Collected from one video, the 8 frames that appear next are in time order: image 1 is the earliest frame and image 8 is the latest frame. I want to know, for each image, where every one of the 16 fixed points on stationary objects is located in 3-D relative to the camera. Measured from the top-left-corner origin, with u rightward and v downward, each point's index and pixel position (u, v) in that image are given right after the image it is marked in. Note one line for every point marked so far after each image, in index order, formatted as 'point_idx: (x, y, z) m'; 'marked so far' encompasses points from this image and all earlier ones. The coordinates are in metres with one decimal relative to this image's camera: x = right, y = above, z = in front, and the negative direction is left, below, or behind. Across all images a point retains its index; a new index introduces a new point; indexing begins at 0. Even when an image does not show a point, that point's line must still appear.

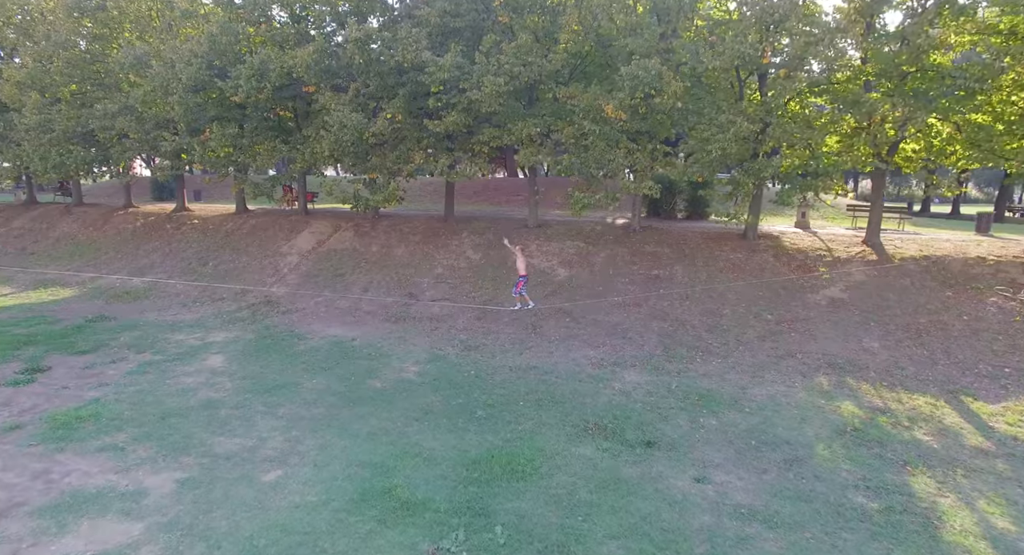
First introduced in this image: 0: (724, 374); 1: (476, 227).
0: (+4.1, -1.8, +10.8) m
1: (-1.2, +1.7, +18.7) m
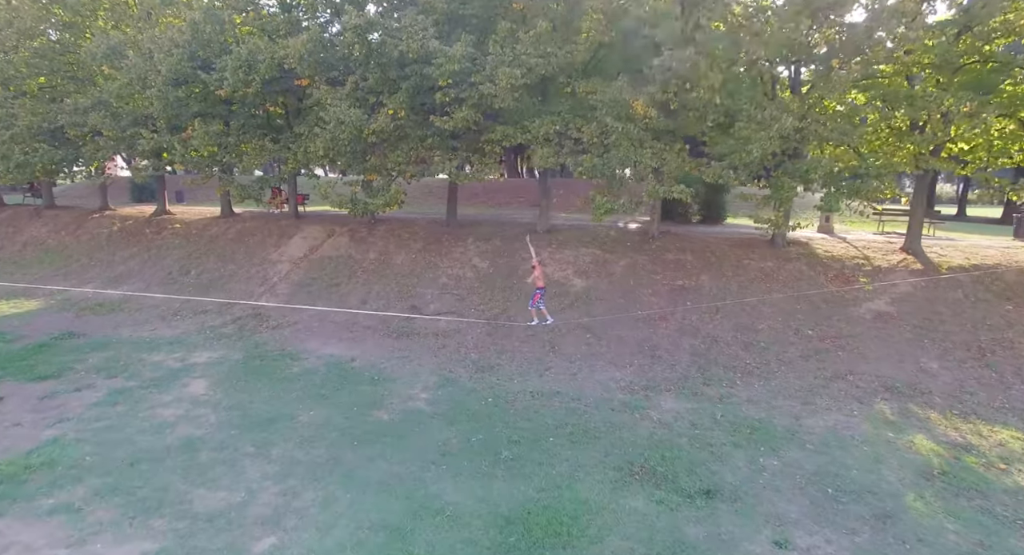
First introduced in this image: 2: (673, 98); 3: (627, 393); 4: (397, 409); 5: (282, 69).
0: (+4.5, -2.1, +9.6) m
1: (-1.0, +1.4, +17.4) m
2: (+3.6, +3.8, +11.6) m
3: (+2.1, -2.1, +10.1) m
4: (-1.9, -2.2, +9.4) m
5: (-6.2, +5.6, +15.0) m
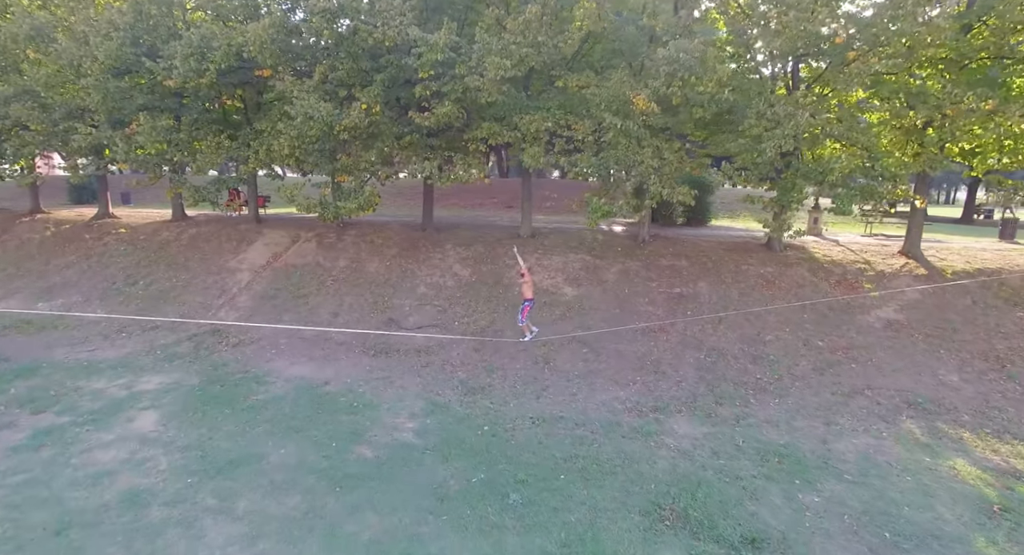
0: (+4.5, -2.3, +8.9) m
1: (-1.5, +1.2, +16.3) m
2: (+3.4, +3.6, +10.8) m
3: (+2.1, -2.3, +9.3) m
4: (-1.9, -2.5, +8.2) m
5: (-6.6, +5.4, +13.5) m
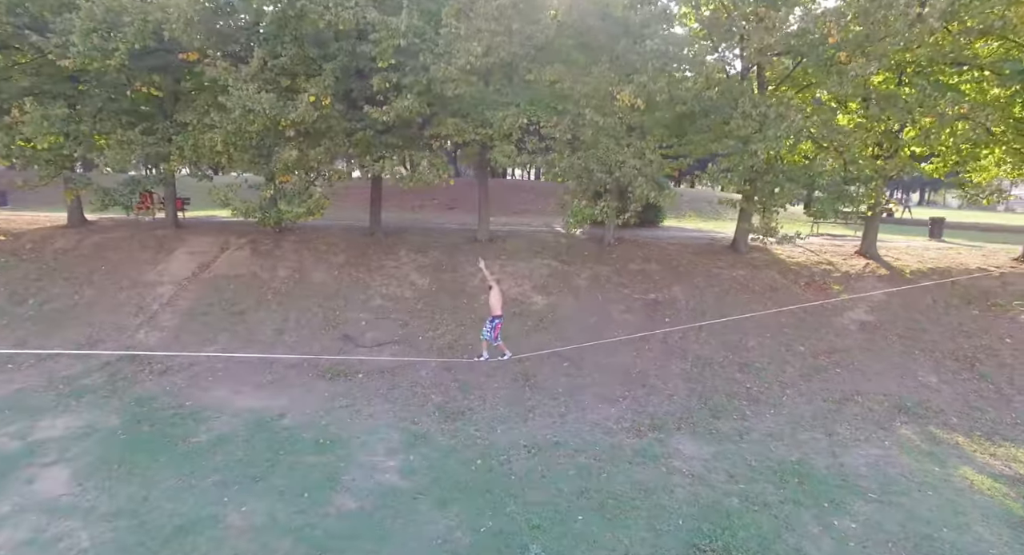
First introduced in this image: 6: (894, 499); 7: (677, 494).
0: (+4.4, -2.4, +8.6) m
1: (-2.7, +1.0, +15.1) m
2: (+2.9, +3.5, +10.3) m
3: (+1.9, -2.5, +8.6) m
4: (-1.9, -2.7, +7.1) m
5: (-7.4, +5.0, +11.6) m
6: (+4.7, -2.7, +6.8) m
7: (+2.1, -2.7, +7.0) m
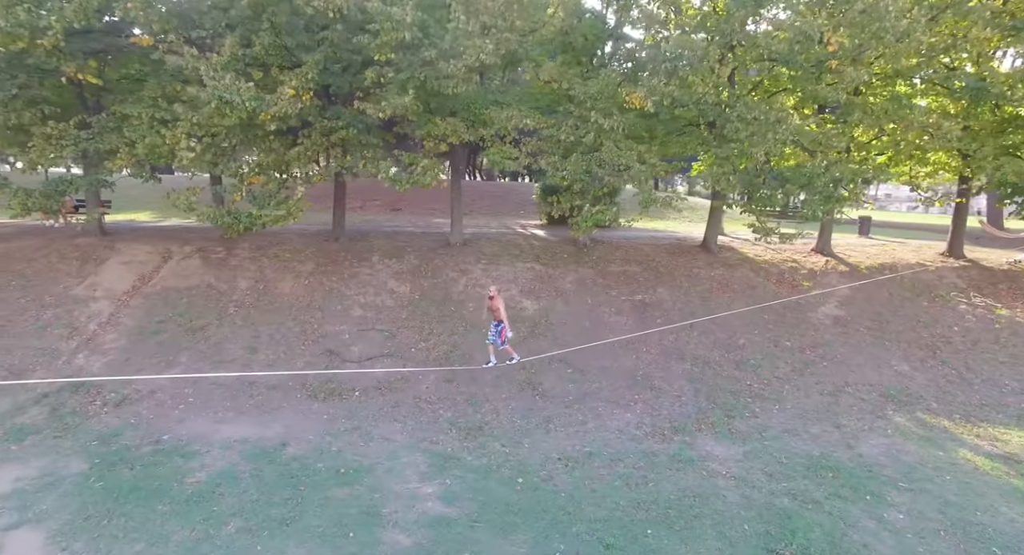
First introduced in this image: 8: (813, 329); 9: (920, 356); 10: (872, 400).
0: (+4.8, -2.4, +9.0) m
1: (-3.3, +0.8, +14.3) m
2: (+2.9, +3.4, +10.4) m
3: (+2.3, -2.6, +8.6) m
4: (-1.2, -2.9, +6.5) m
5: (-7.6, +4.7, +10.1) m
6: (+5.4, -2.8, +7.3) m
7: (+2.8, -2.8, +7.1) m
8: (+6.3, -1.1, +11.7) m
9: (+8.2, -1.6, +11.1) m
10: (+6.4, -2.2, +9.8) m
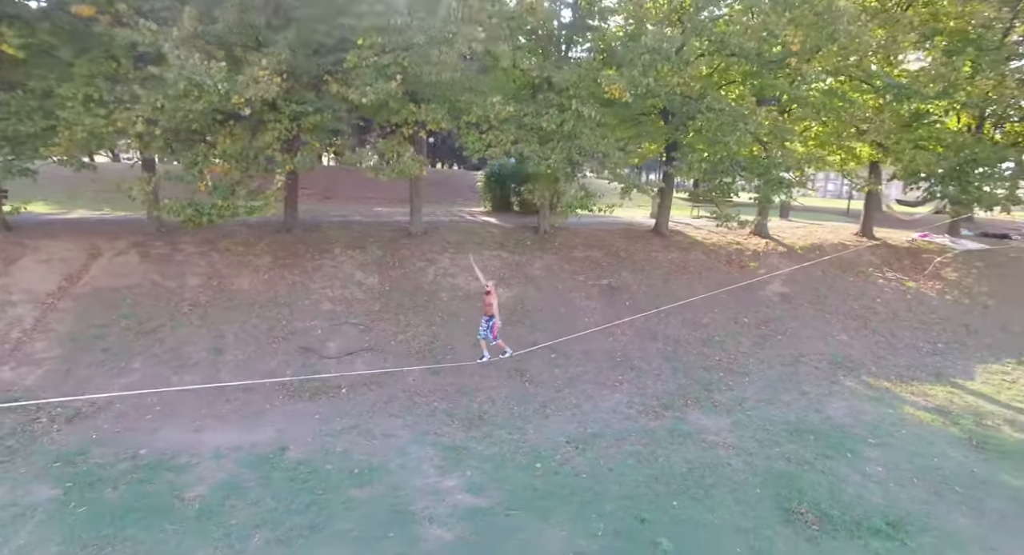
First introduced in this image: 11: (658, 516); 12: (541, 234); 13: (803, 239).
0: (+4.7, -2.1, +9.9) m
1: (-4.3, +1.0, +13.7) m
2: (+2.5, +3.7, +10.8) m
3: (+2.3, -2.3, +9.1) m
4: (-0.7, -2.8, +6.4) m
5: (-7.8, +4.7, +8.8) m
6: (+5.6, -2.4, +8.3) m
7: (+3.0, -2.6, +7.6) m
8: (+5.8, -0.7, +12.7) m
9: (+7.7, -1.1, +12.5) m
10: (+6.1, -1.8, +10.9) m
11: (+1.7, -2.8, +6.5) m
12: (+0.8, +1.2, +15.0) m
13: (+8.5, +1.1, +16.2) m
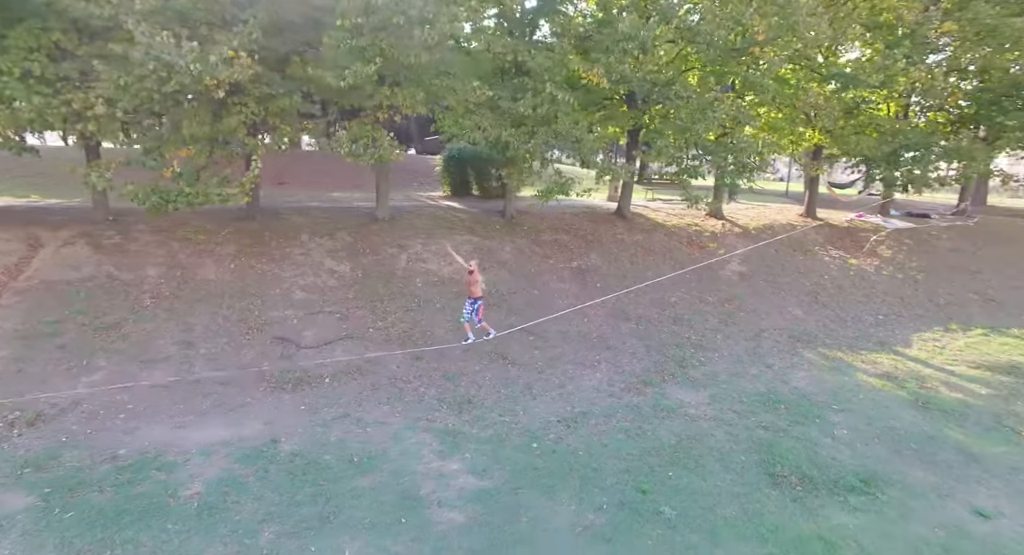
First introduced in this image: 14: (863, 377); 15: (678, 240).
0: (+4.4, -1.7, +10.5) m
1: (-5.0, +1.3, +13.3) m
2: (+2.0, +4.1, +11.0) m
3: (+2.1, -2.0, +9.5) m
4: (-0.7, -2.6, +6.5) m
5: (-8.1, +4.8, +7.9) m
6: (+5.4, -2.1, +9.0) m
7: (+3.0, -2.3, +8.1) m
8: (+5.1, -0.2, +13.4) m
9: (+7.1, -0.6, +13.3) m
10: (+5.7, -1.3, +11.6) m
11: (+1.8, -2.6, +6.8) m
12: (-0.1, +1.6, +15.1) m
13: (+7.4, +1.7, +17.0) m
14: (+6.5, -1.8, +10.2) m
15: (+4.4, +1.0, +14.9) m
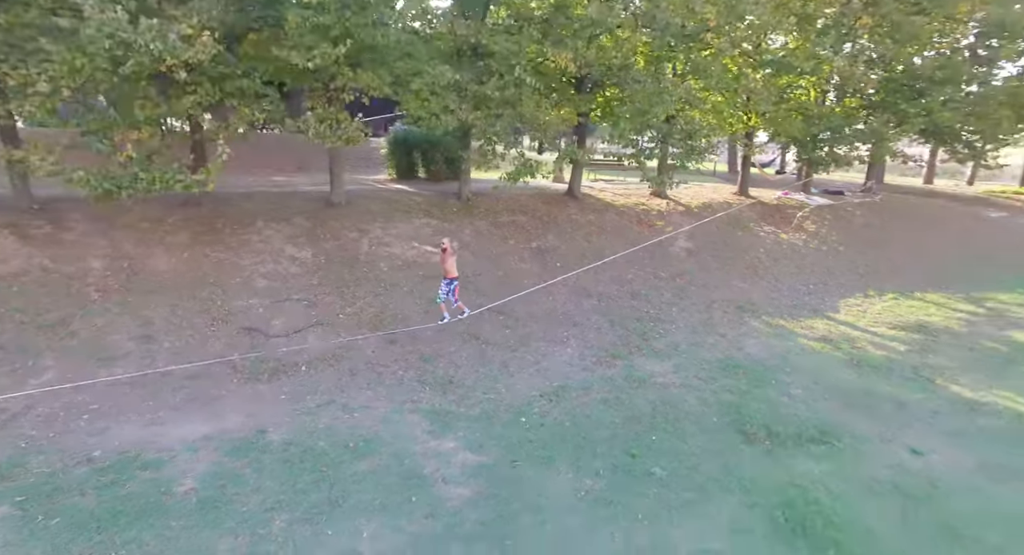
0: (+3.8, -1.2, +11.3) m
1: (-5.9, +1.6, +12.8) m
2: (+1.2, +4.5, +11.3) m
3: (+1.7, -1.6, +10.0) m
4: (-0.6, -2.4, +6.7) m
5: (-8.4, +4.8, +6.9) m
6: (+5.1, -1.6, +9.9) m
7: (+2.8, -1.9, +8.7) m
8: (+4.2, +0.4, +14.2) m
9: (+6.1, +0.1, +14.4) m
10: (+5.0, -0.8, +12.5) m
11: (+1.7, -2.3, +7.3) m
12: (-1.3, +2.1, +15.1) m
13: (+5.9, +2.5, +18.0) m
14: (+5.9, -1.3, +11.2) m
15: (+3.3, +1.6, +15.5) m
